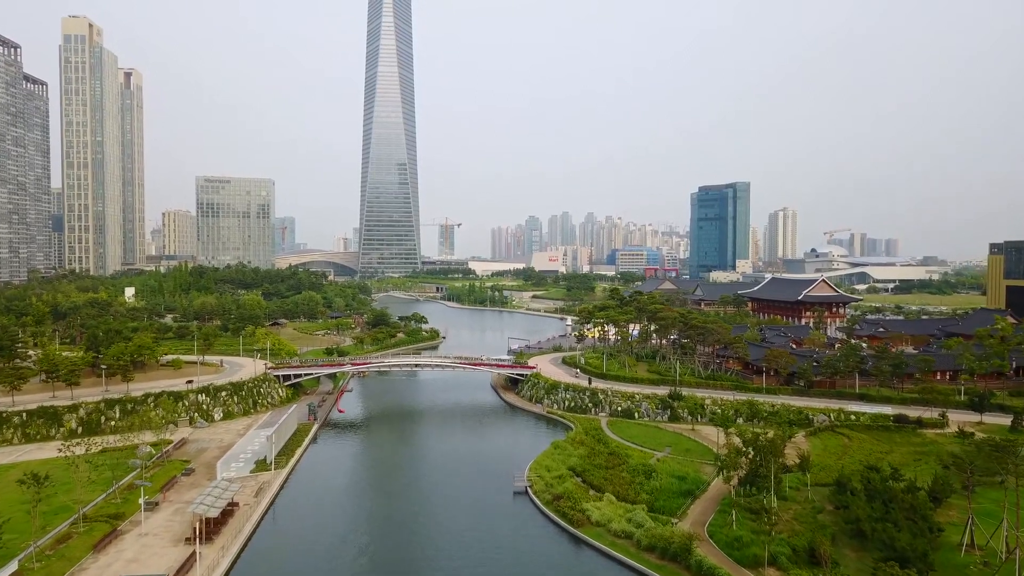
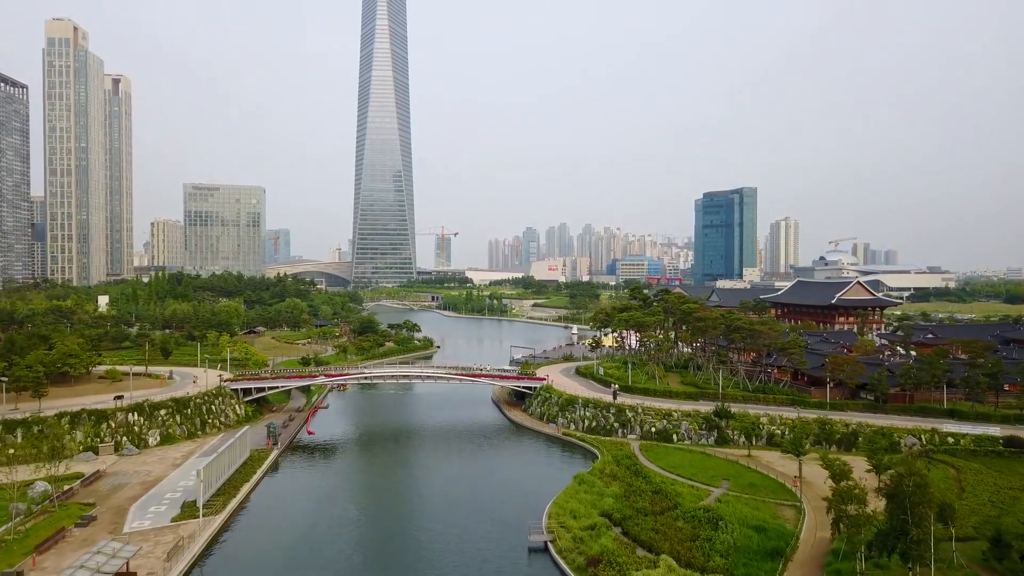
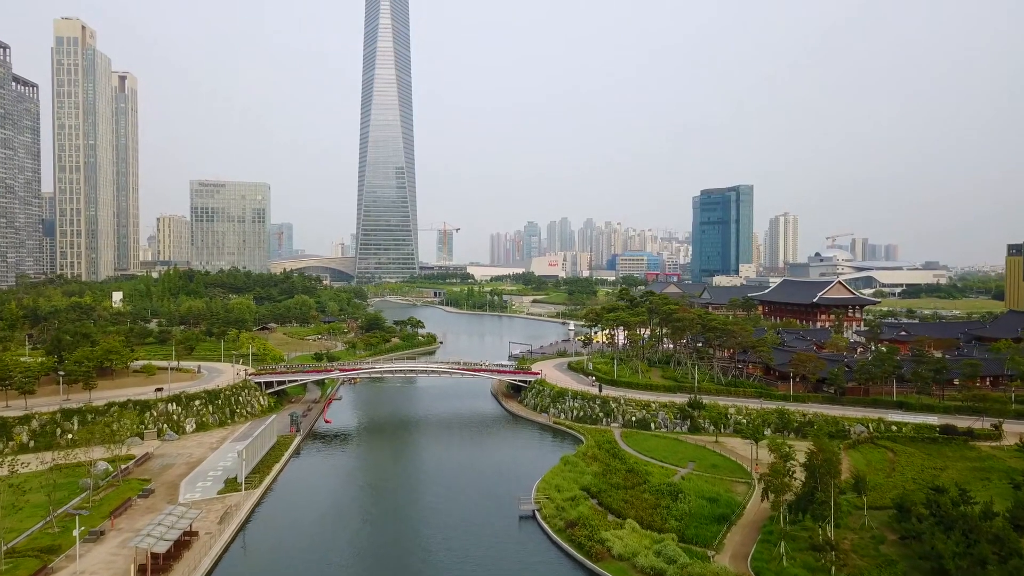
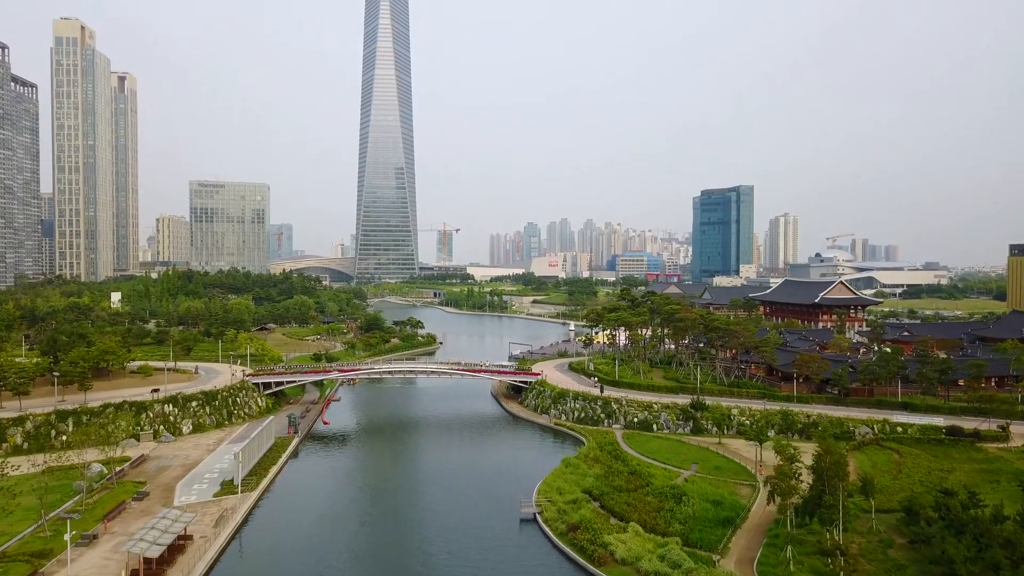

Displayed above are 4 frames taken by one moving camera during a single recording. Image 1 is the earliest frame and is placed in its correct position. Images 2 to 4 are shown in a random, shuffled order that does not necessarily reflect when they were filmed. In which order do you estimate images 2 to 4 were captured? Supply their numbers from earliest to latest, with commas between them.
3, 4, 2
